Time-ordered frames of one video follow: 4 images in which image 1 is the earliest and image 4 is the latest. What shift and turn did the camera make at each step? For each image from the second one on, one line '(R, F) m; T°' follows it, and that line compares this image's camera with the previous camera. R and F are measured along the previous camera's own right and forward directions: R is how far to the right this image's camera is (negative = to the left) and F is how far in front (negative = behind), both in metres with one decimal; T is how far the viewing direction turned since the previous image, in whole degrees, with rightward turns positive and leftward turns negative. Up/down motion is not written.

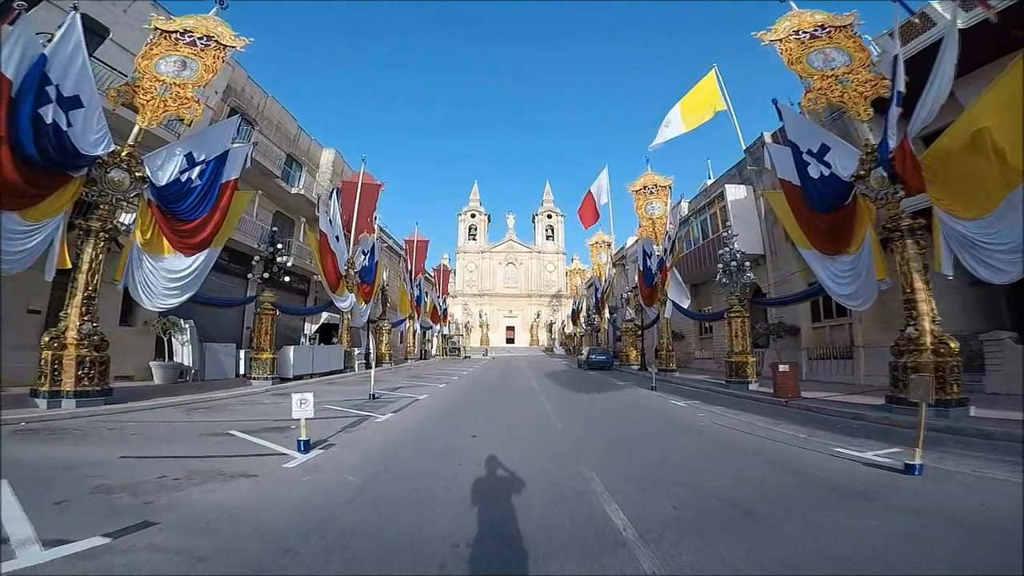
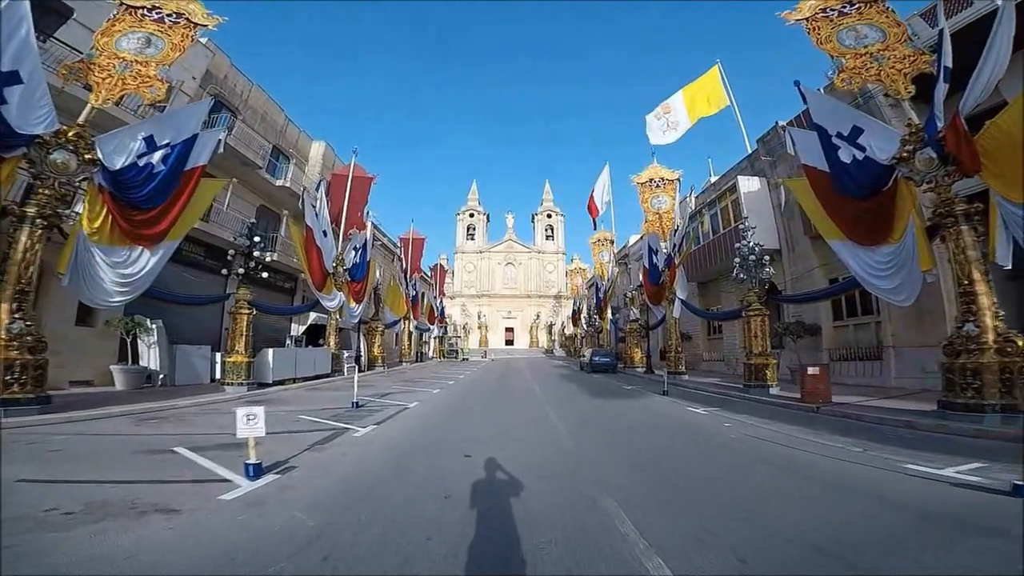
(0.0, +1.4) m; 0°
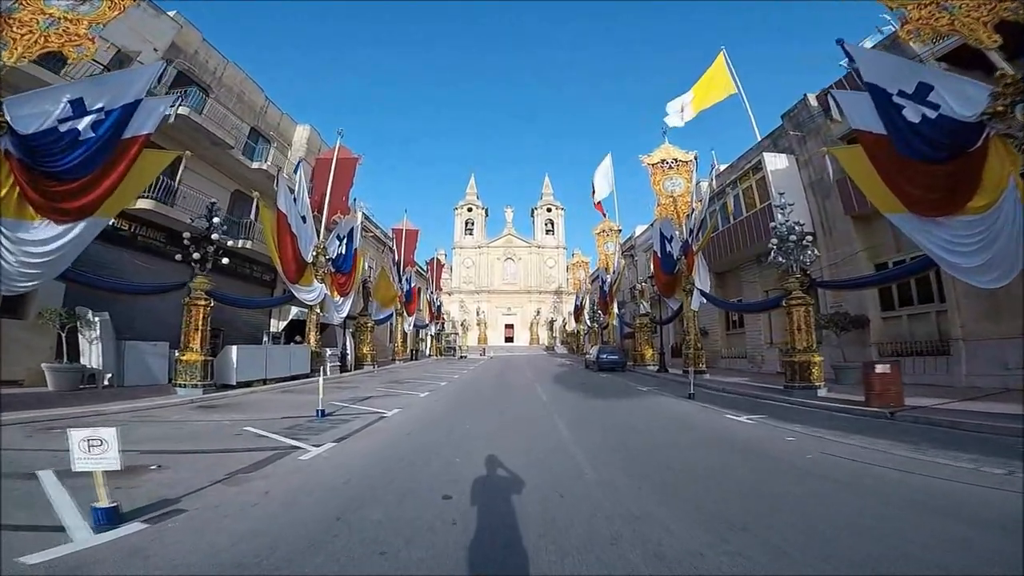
(0.0, +2.2) m; 0°
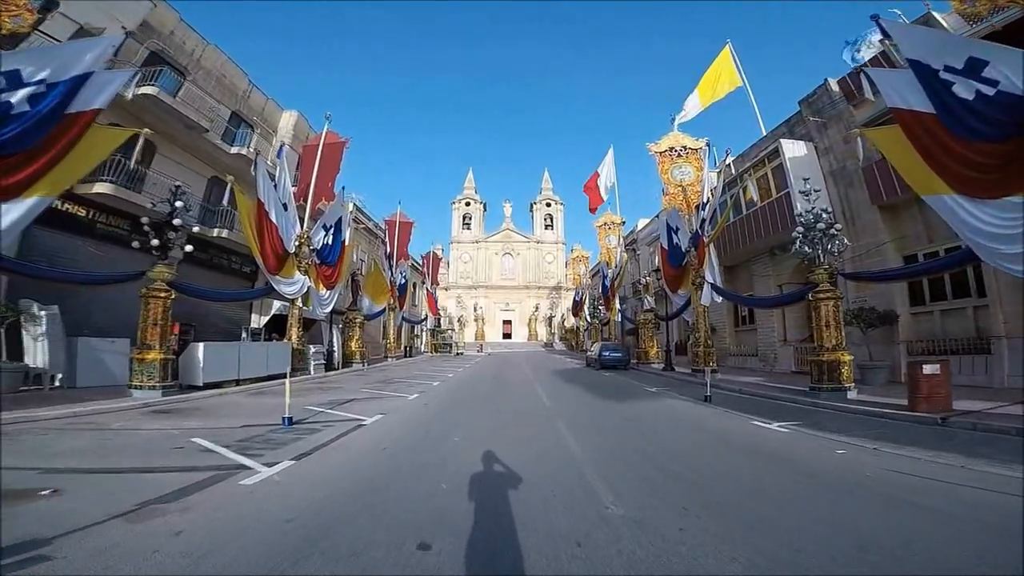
(0.0, +1.3) m; 0°
